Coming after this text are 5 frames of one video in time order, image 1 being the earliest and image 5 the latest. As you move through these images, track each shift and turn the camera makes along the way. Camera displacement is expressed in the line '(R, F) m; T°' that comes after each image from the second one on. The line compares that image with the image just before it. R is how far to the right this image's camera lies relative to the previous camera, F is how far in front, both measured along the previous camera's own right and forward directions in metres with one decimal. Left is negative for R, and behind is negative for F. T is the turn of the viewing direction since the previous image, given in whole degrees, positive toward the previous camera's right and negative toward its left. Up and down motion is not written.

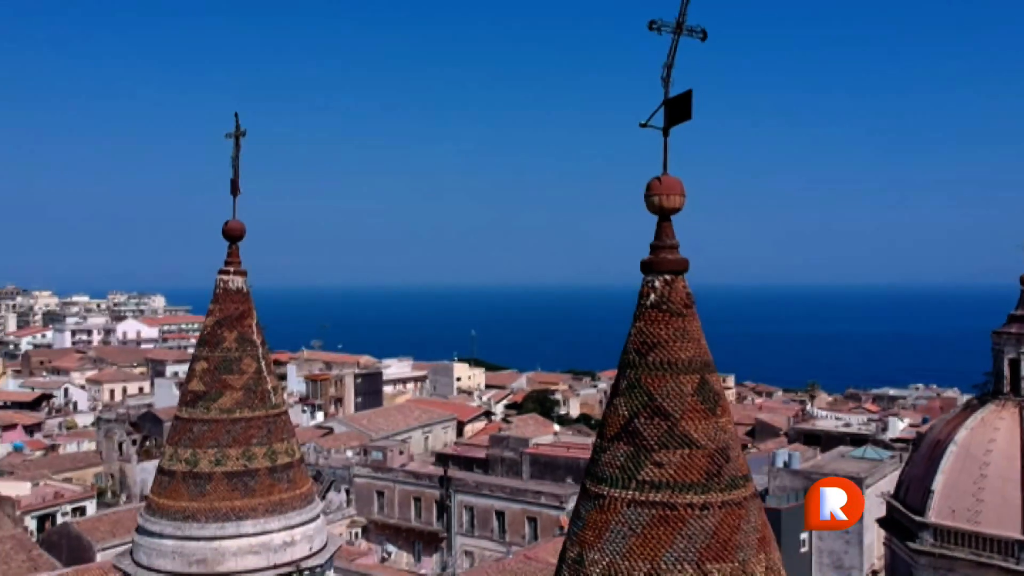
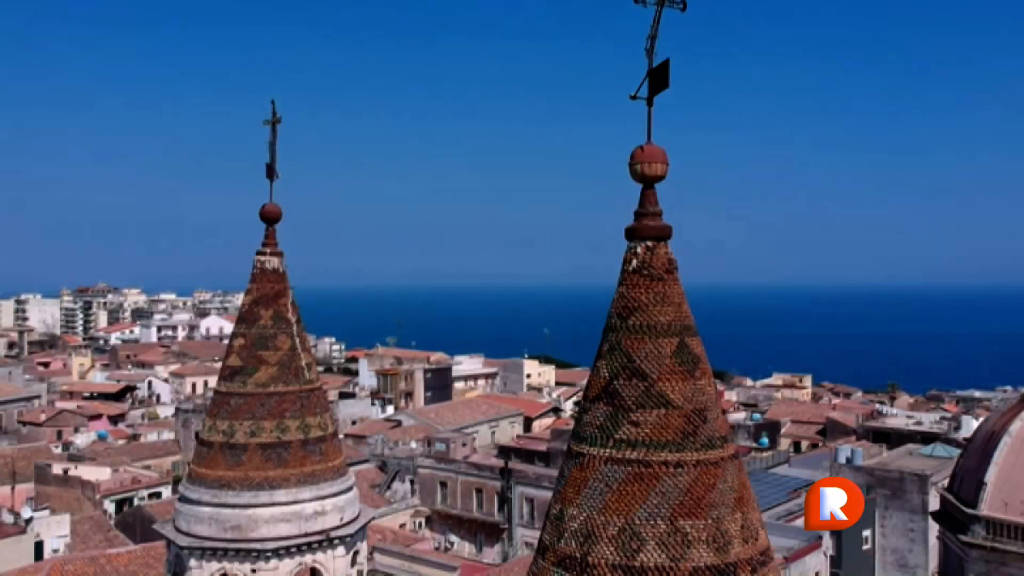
(+0.6, -0.2) m; -5°
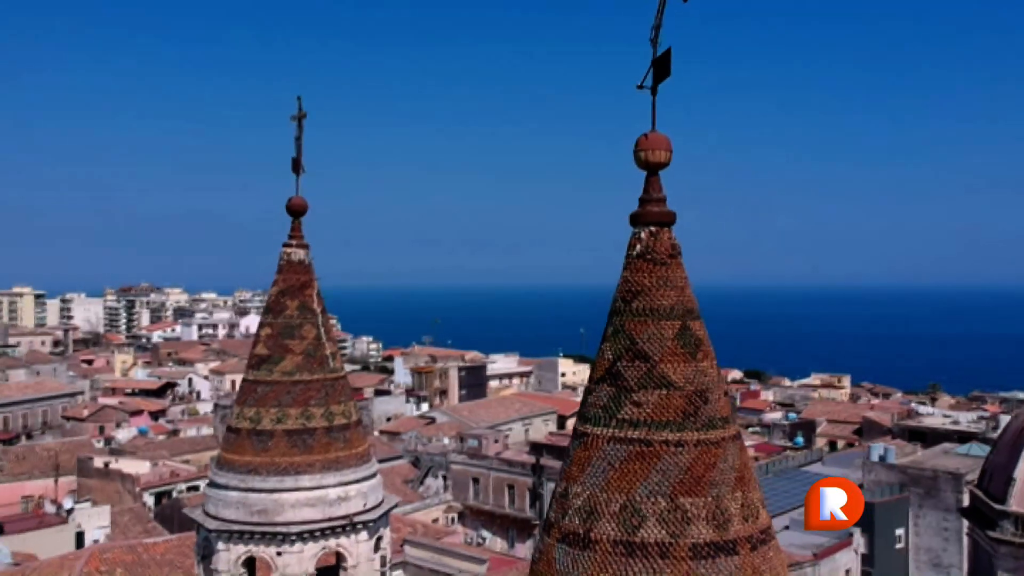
(+0.2, -0.2) m; -2°
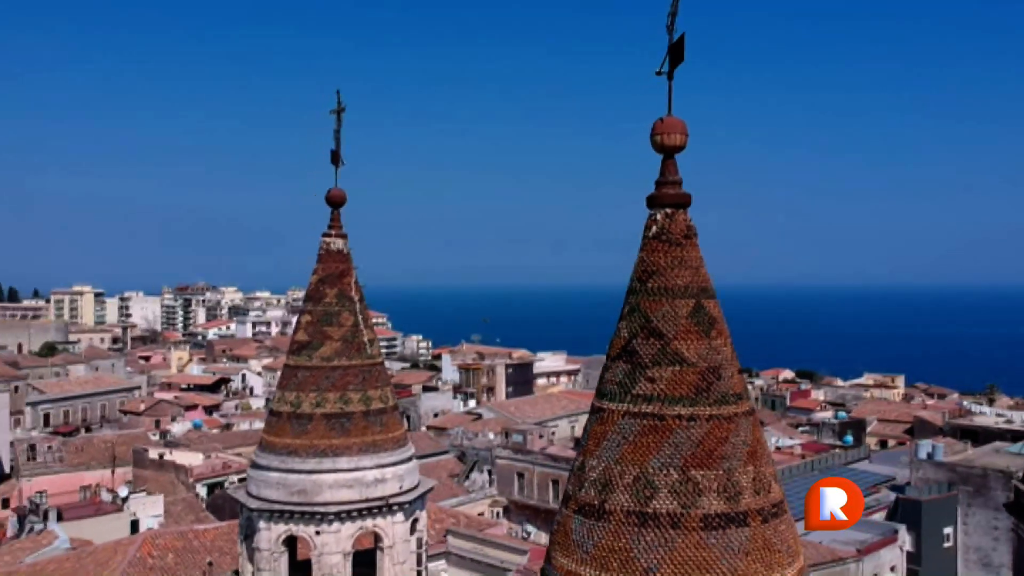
(+0.2, -0.2) m; -3°
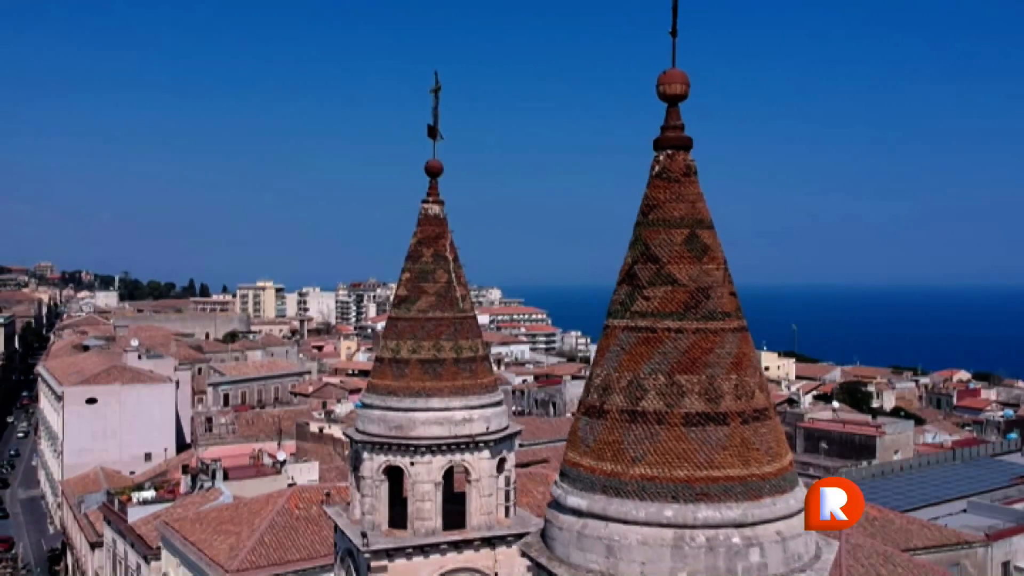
(+1.2, -1.0) m; -10°
